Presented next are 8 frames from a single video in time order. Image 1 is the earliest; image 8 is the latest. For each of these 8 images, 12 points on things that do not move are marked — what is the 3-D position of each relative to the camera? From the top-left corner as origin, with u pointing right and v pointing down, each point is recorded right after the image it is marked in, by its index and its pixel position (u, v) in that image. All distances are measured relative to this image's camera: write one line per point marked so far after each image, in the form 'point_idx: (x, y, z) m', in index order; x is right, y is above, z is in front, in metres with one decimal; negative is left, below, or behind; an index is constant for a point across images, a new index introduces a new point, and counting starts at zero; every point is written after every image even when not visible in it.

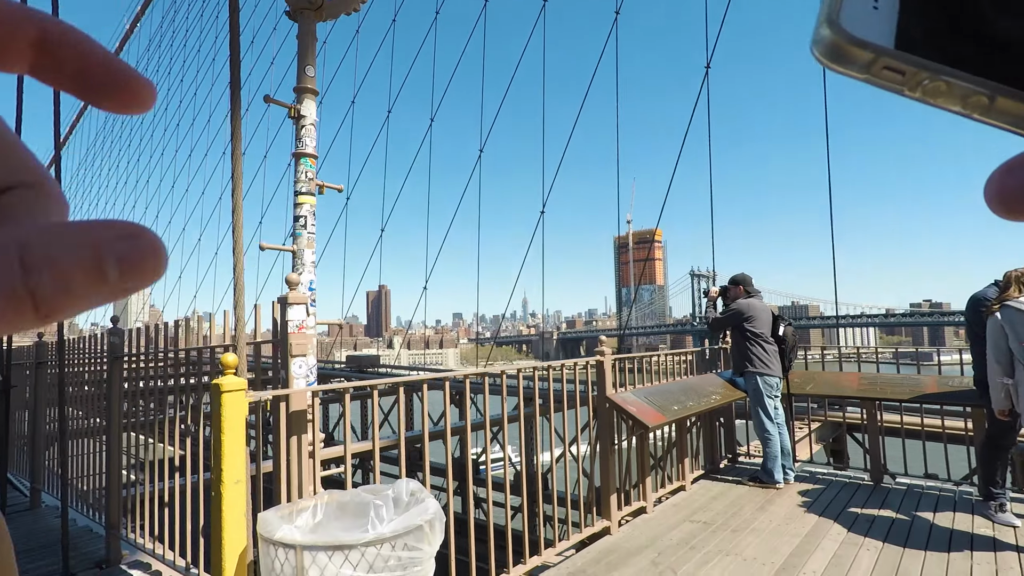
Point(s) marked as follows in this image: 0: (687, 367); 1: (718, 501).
0: (+2.2, -1.0, +5.9) m
1: (+1.7, -1.7, +4.3) m
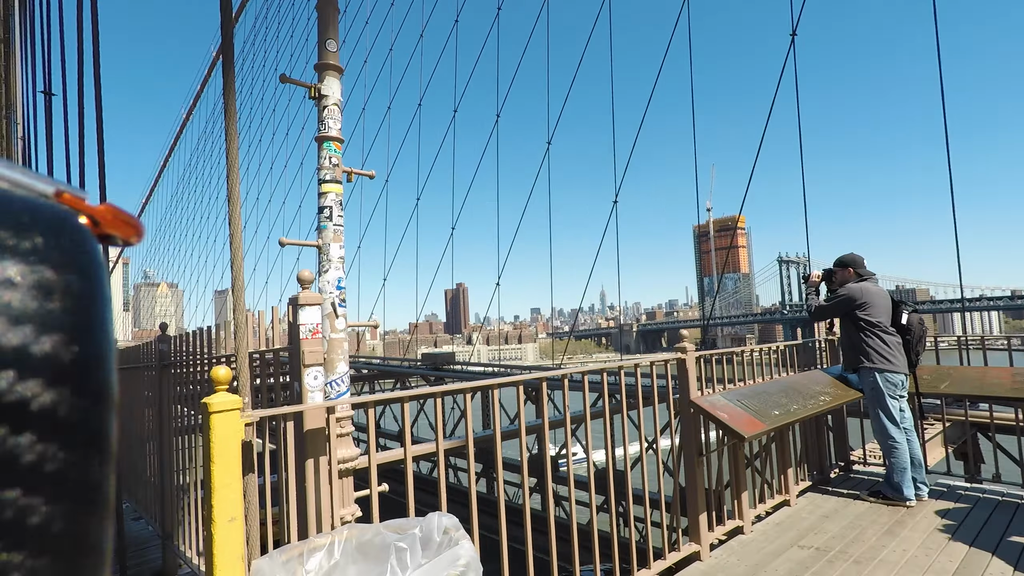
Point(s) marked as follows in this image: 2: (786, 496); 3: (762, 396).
0: (+2.9, -0.8, +5.2) m
1: (+2.2, -1.6, +3.7) m
2: (+2.0, -1.6, +4.0) m
3: (+1.6, -0.7, +3.4) m
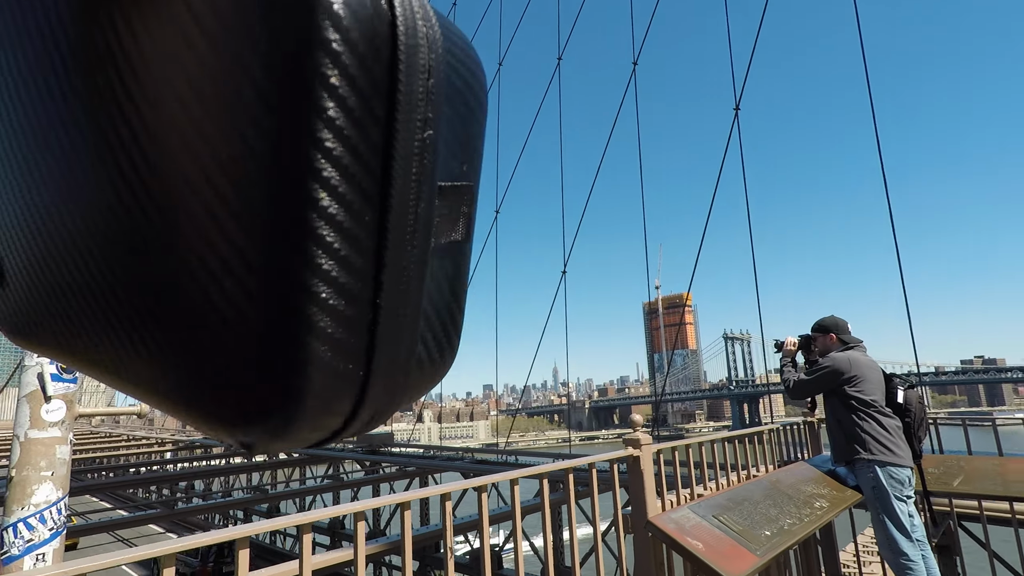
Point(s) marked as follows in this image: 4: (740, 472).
0: (+2.3, -1.4, +4.3) m
1: (+1.7, -2.0, +2.7) m
2: (+1.5, -2.0, +3.0) m
3: (+1.1, -1.0, +2.5) m
4: (+2.0, -1.4, +4.1) m
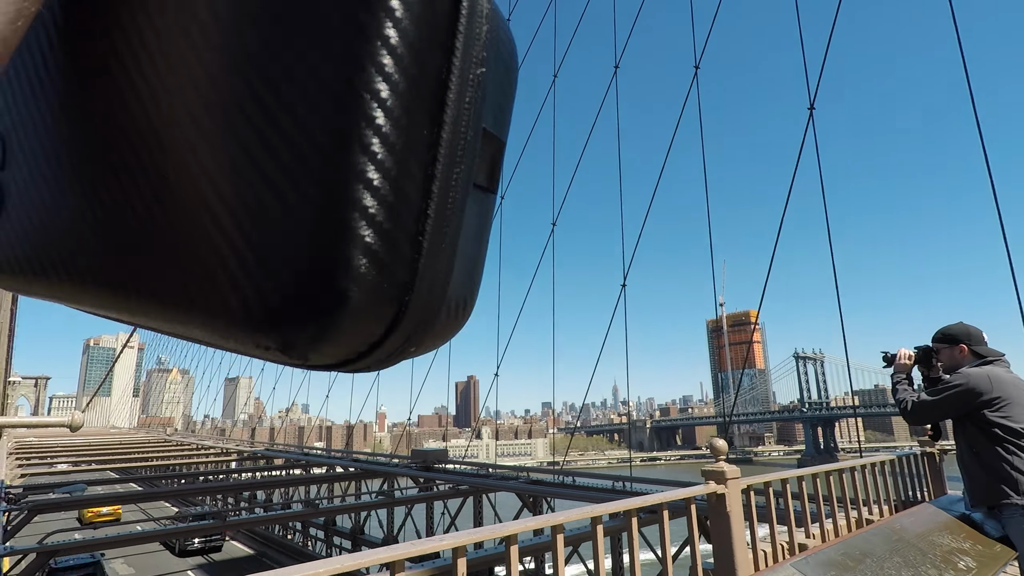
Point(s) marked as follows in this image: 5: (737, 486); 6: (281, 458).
0: (+2.6, -1.4, +3.6) m
1: (+1.9, -1.9, +2.0) m
2: (+1.7, -1.9, +2.3) m
3: (+1.3, -1.0, +1.9) m
4: (+2.4, -1.5, +3.4) m
5: (+1.3, -1.0, +2.6) m
6: (-6.2, -4.5, +14.3) m
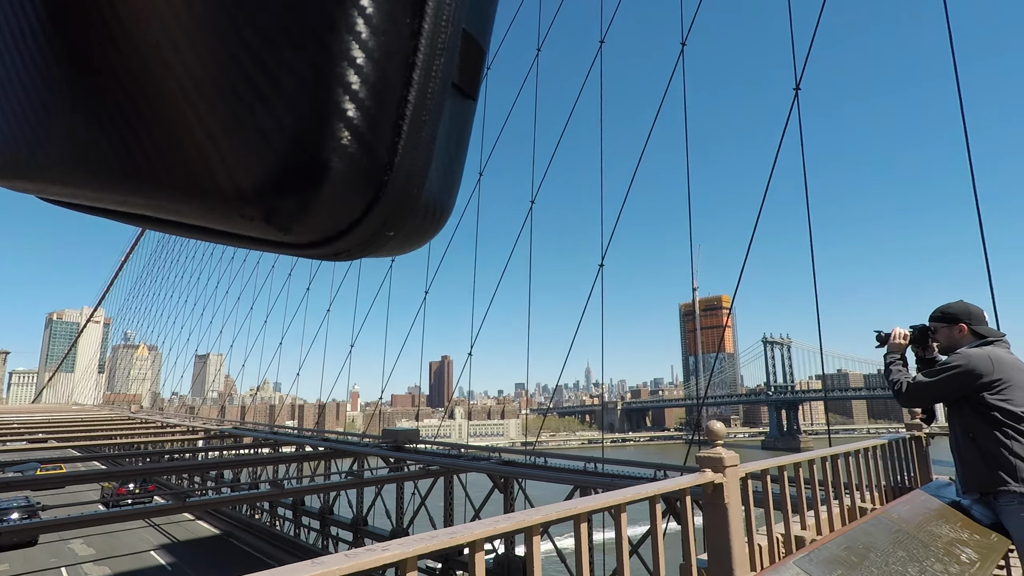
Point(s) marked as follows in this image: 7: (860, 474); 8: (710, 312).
0: (+2.4, -1.3, +3.5) m
1: (+1.7, -1.8, +1.9) m
2: (+1.6, -1.8, +2.2) m
3: (+1.2, -0.9, +1.7) m
4: (+2.2, -1.3, +3.2) m
5: (+1.1, -0.9, +2.4) m
6: (-6.9, -3.8, +13.9) m
7: (+2.2, -1.2, +3.3) m
8: (+7.4, -0.8, +19.8) m
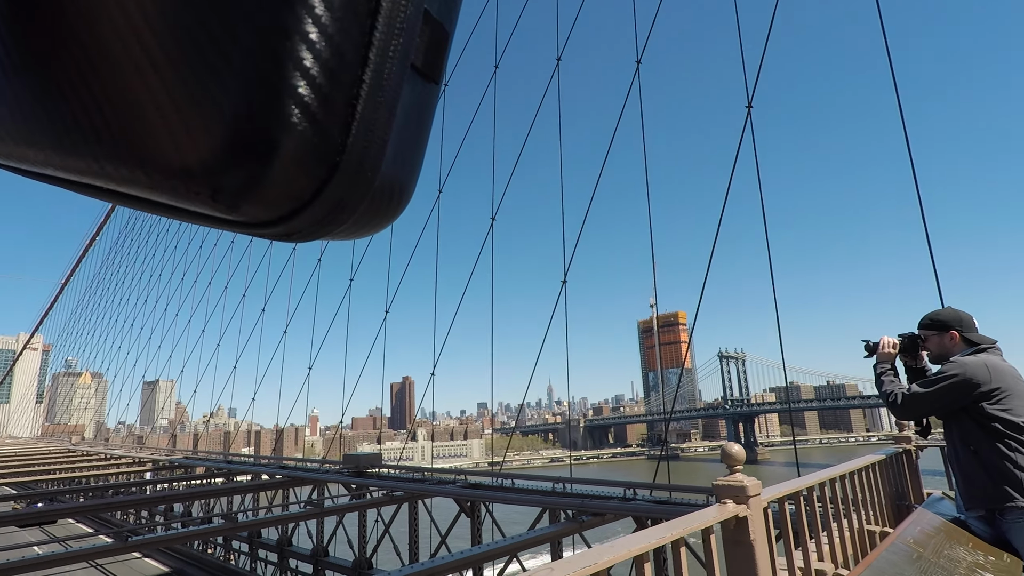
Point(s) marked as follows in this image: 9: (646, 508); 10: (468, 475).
0: (+2.3, -1.4, +3.4) m
1: (+1.7, -1.9, +1.7) m
2: (+1.5, -1.8, +2.0) m
3: (+1.2, -0.9, +1.6) m
4: (+2.1, -1.4, +3.1) m
5: (+1.0, -0.9, +2.2) m
6: (-7.7, -4.4, +13.0) m
7: (+2.1, -1.3, +3.2) m
8: (+6.1, -1.4, +20.0) m
9: (+1.1, -1.8, +4.5) m
10: (-0.8, -3.4, +9.6) m
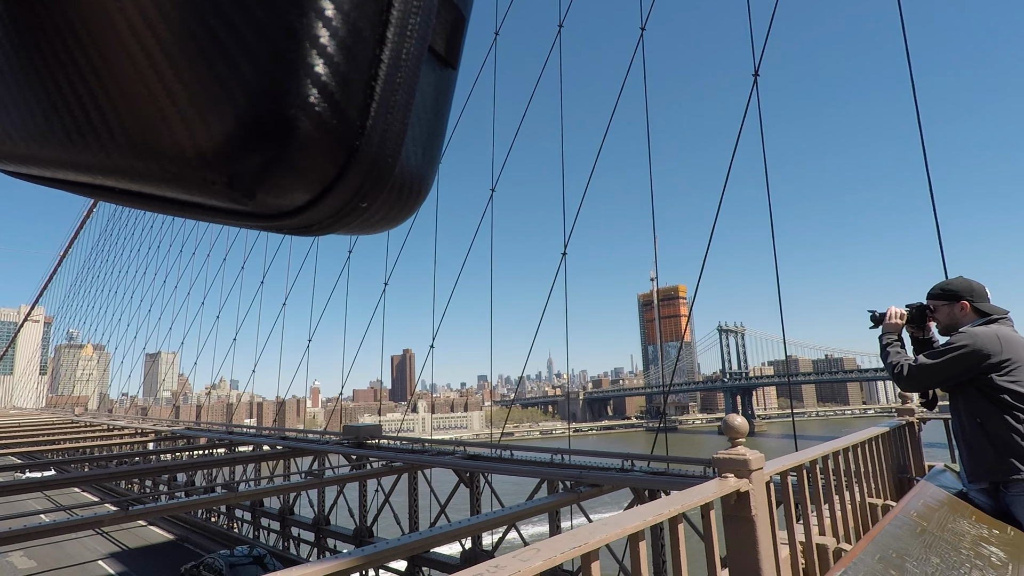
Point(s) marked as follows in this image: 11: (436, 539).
0: (+2.3, -1.2, +3.3) m
1: (+1.7, -1.7, +1.7) m
2: (+1.5, -1.7, +2.0) m
3: (+1.1, -0.8, +1.5) m
4: (+2.0, -1.2, +3.1) m
5: (+1.0, -0.8, +2.2) m
6: (-7.8, -3.7, +13.1) m
7: (+2.1, -1.1, +3.1) m
8: (+6.1, -0.4, +20.0) m
9: (+1.1, -1.6, +4.4) m
10: (-0.8, -2.9, +9.6) m
11: (-0.5, -1.7, +3.6) m
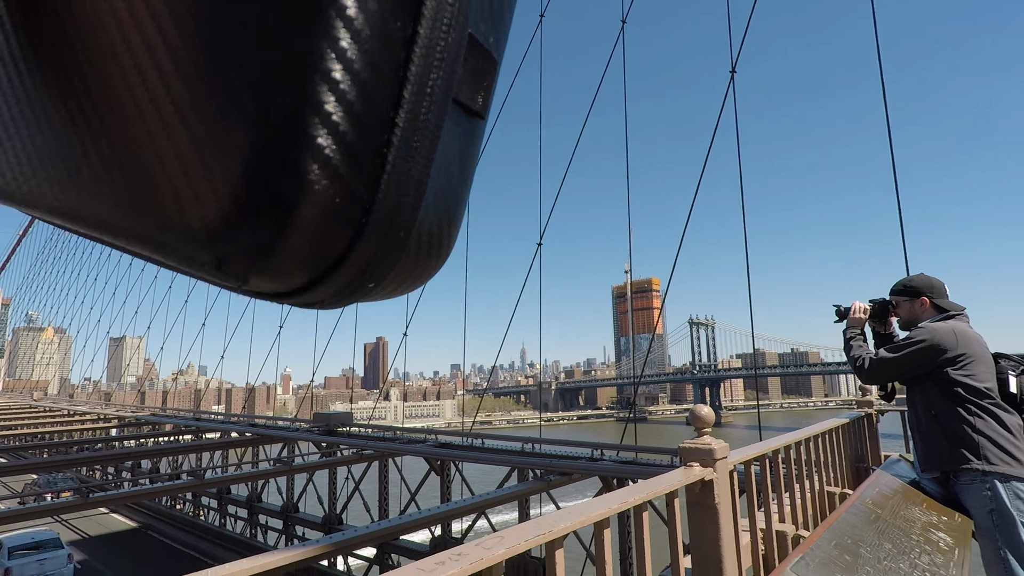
0: (+2.1, -1.1, +3.4) m
1: (+1.5, -1.7, +1.8) m
2: (+1.3, -1.7, +2.1) m
3: (+1.0, -0.8, +1.6) m
4: (+1.9, -1.2, +3.2) m
5: (+0.9, -0.7, +2.2) m
6: (-8.4, -3.2, +12.7) m
7: (+1.9, -1.0, +3.2) m
8: (+5.1, -0.1, +20.2) m
9: (+0.9, -1.5, +4.5) m
10: (-1.3, -2.7, +9.6) m
11: (-0.7, -1.6, +3.6) m
